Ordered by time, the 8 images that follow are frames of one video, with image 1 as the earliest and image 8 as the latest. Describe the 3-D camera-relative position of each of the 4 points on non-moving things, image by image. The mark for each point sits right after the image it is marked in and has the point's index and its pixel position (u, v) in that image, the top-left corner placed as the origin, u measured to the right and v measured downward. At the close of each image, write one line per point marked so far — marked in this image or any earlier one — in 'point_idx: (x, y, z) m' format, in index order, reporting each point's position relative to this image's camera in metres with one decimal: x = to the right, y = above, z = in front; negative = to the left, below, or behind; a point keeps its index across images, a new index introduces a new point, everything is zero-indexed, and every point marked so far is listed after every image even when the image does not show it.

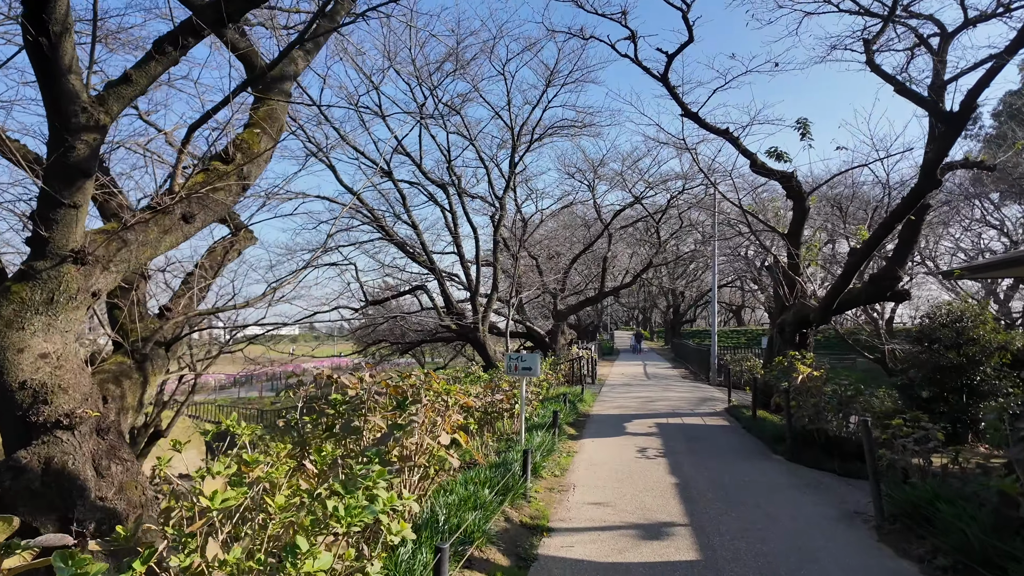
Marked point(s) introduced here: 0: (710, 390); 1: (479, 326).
0: (+4.5, -2.4, +13.6) m
1: (-0.7, -0.8, +12.2) m
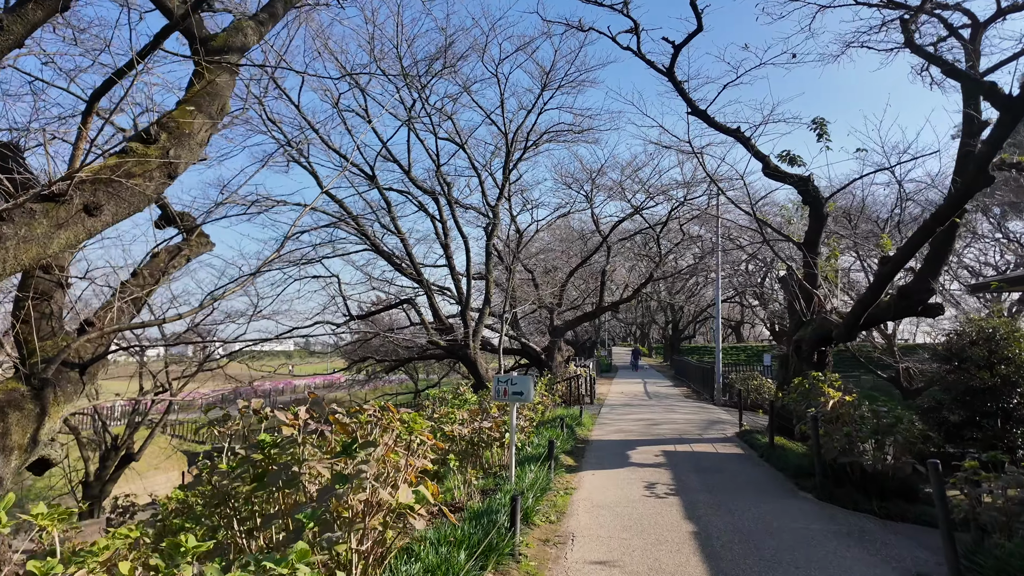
0: (+4.4, -2.7, +12.7) m
1: (-0.8, -1.1, +11.4) m
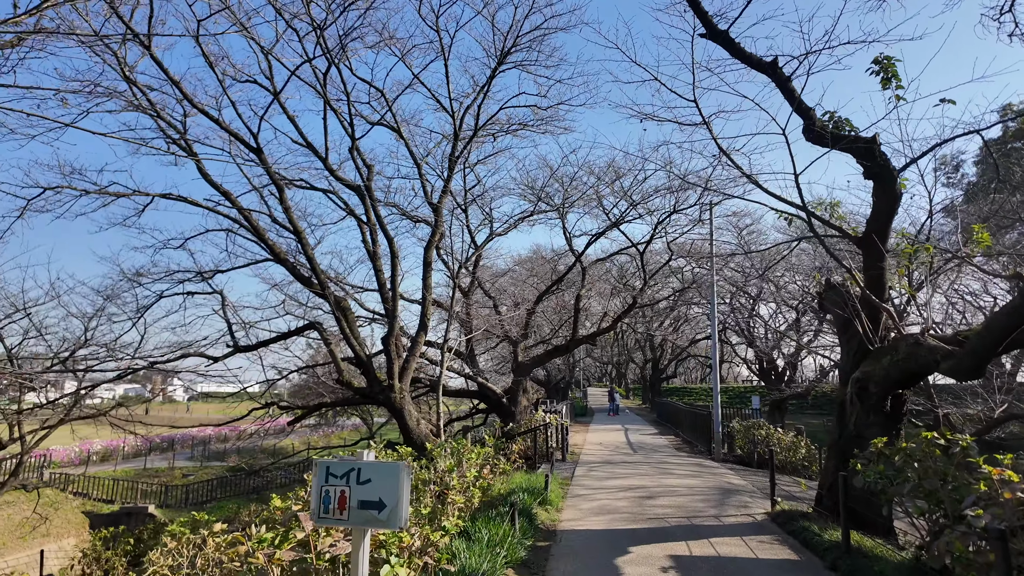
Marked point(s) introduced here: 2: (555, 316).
0: (+3.5, -3.1, +9.7) m
1: (-1.6, -1.4, +8.3) m
2: (+1.3, -0.9, +18.0) m
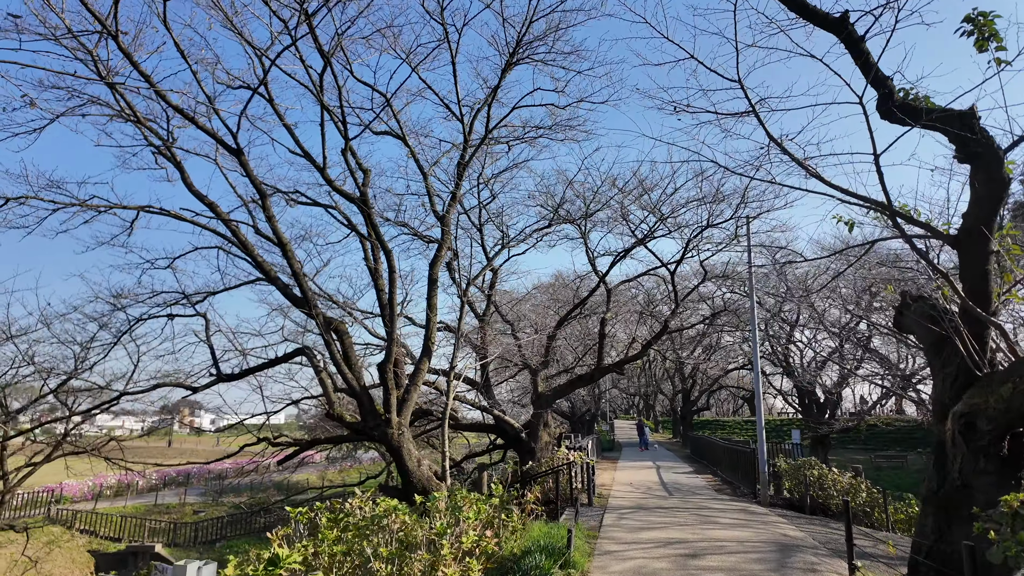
0: (+3.7, -3.3, +8.4) m
1: (-1.4, -1.6, +7.2) m
2: (+1.9, -1.6, +16.8) m
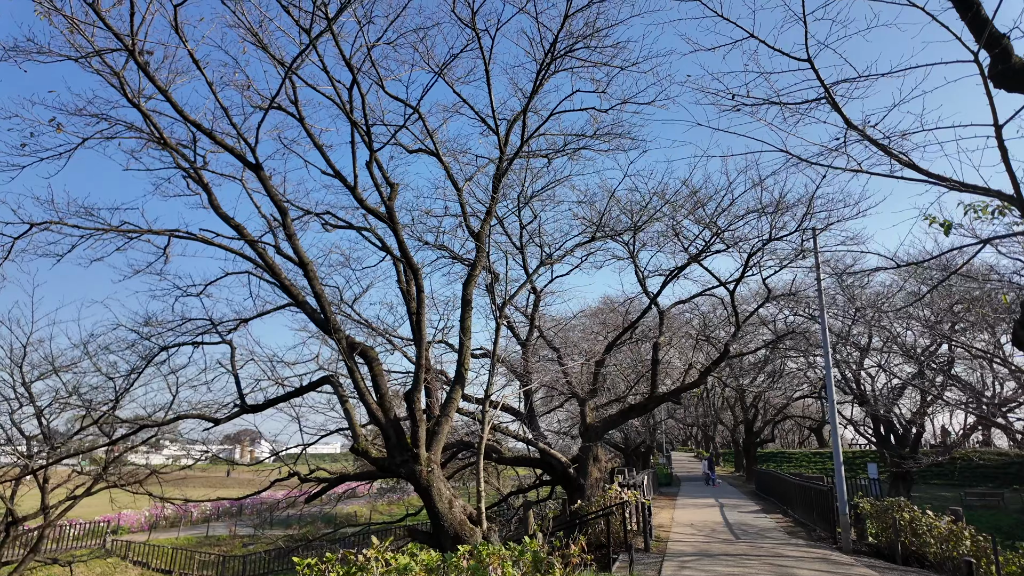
0: (+4.3, -3.5, +7.1) m
1: (-1.0, -1.8, +6.6) m
2: (+3.1, -2.2, +15.7) m
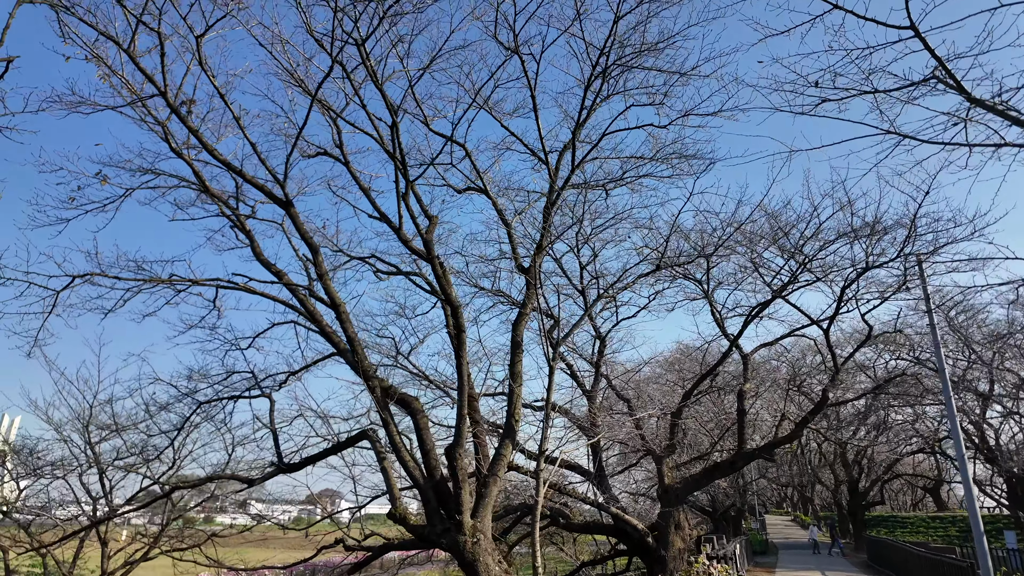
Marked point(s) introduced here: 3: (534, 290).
0: (+4.9, -3.7, +5.5) m
1: (-0.4, -2.2, +5.7) m
2: (+4.8, -3.3, +14.2) m
3: (+0.3, 0.0, +7.5) m
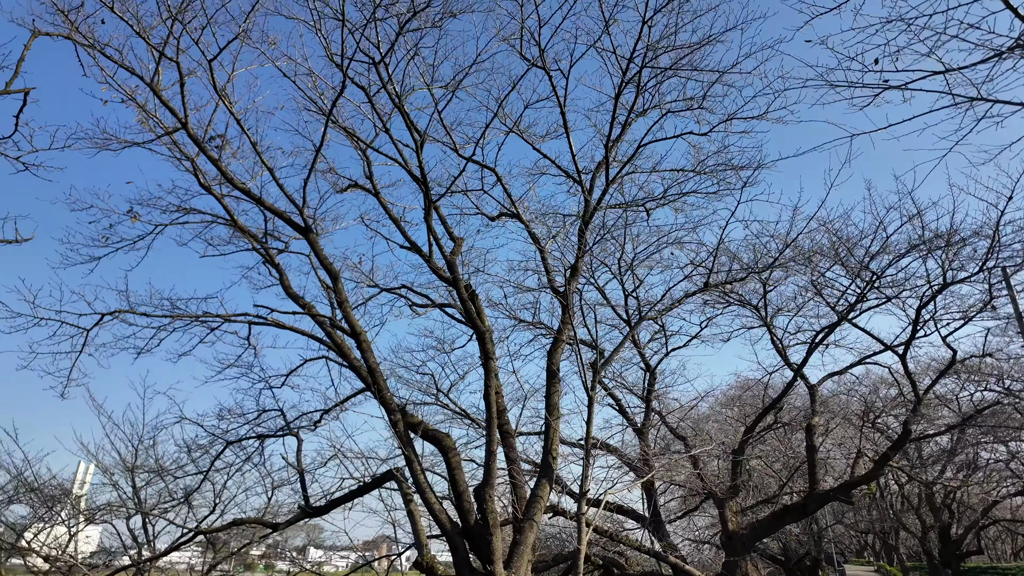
0: (+5.3, -3.7, +4.3) m
1: (-0.1, -2.4, +5.1) m
2: (+5.9, -3.8, +13.1) m
3: (+0.7, -0.3, +7.0) m
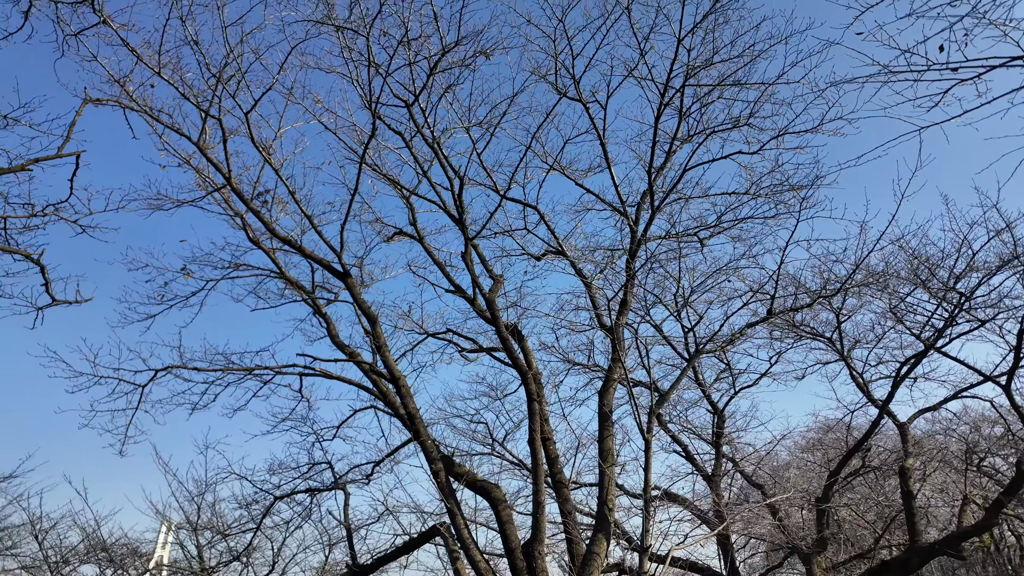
0: (+5.6, -3.7, +3.2) m
1: (+0.3, -2.7, +4.6) m
2: (+7.1, -4.5, +11.8) m
3: (+1.2, -0.7, +6.6) m
